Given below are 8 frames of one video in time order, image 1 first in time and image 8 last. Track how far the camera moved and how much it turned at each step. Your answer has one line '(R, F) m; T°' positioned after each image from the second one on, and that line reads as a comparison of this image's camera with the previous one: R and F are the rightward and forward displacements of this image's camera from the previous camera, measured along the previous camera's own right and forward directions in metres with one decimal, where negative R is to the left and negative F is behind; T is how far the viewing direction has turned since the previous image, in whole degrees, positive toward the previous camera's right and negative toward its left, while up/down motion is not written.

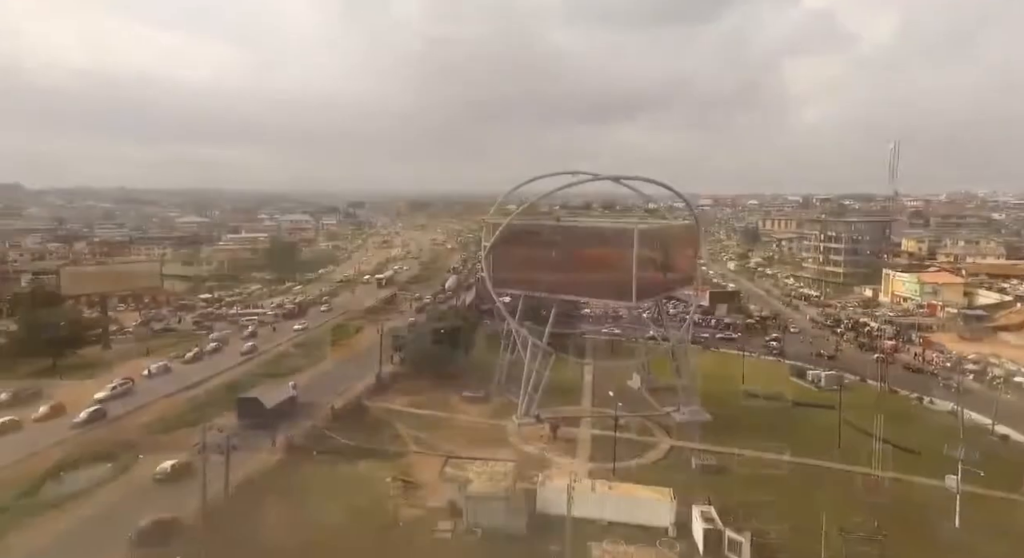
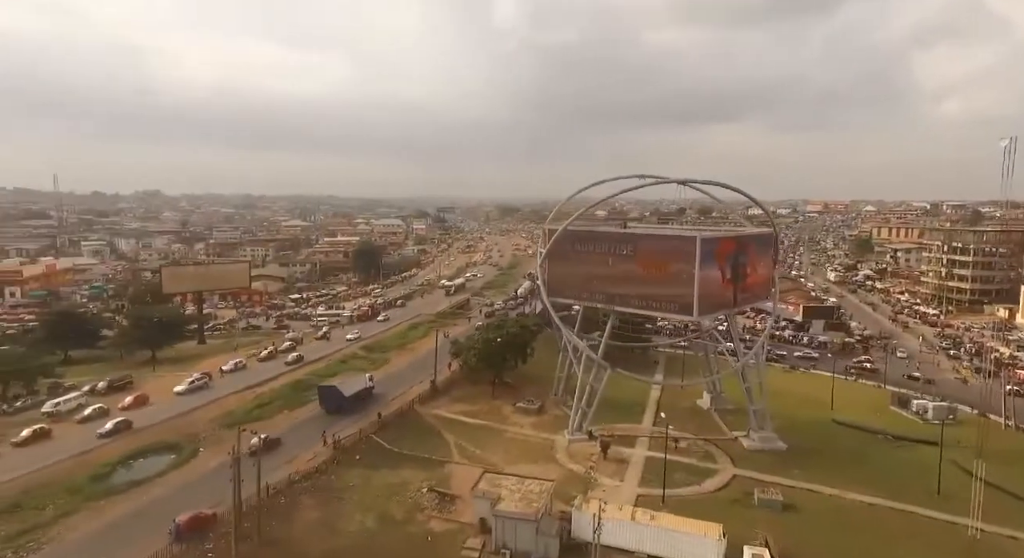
(+2.4, +1.0) m; -10°
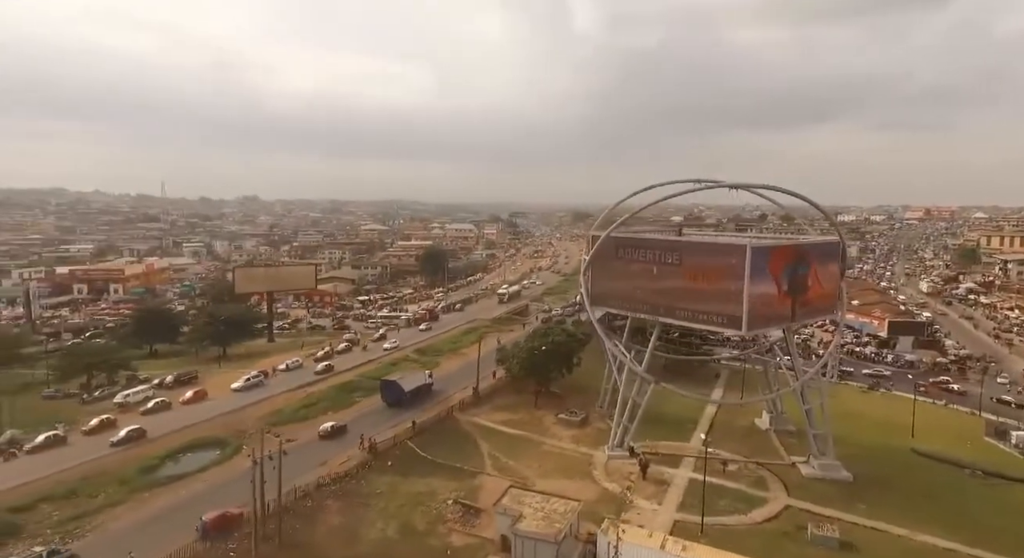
(+2.1, +0.9) m; -8°
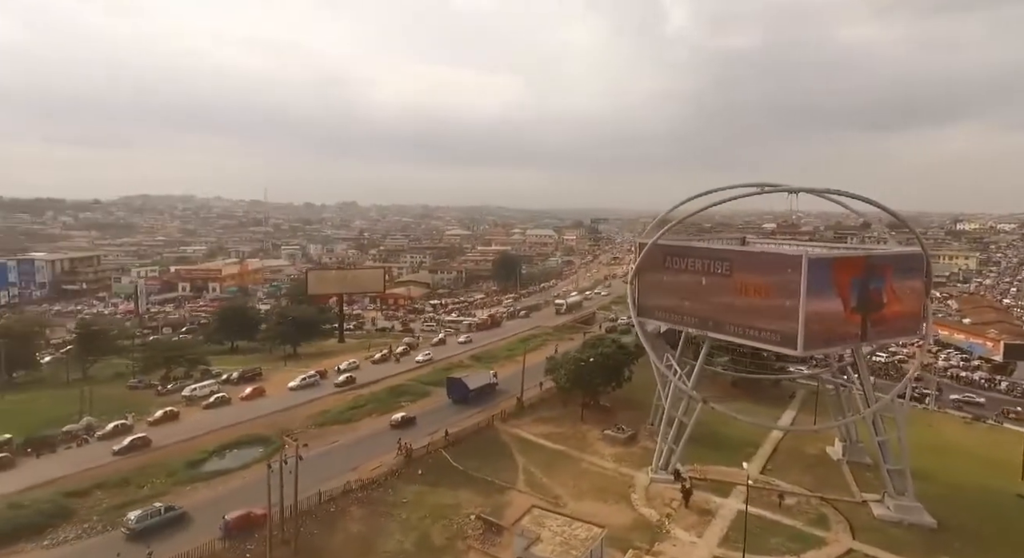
(+2.5, +1.3) m; -9°
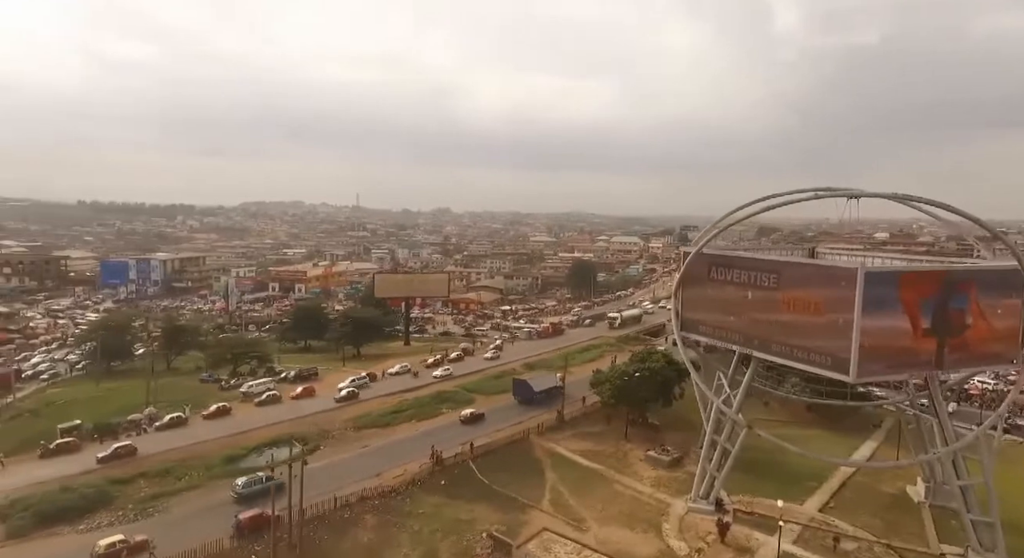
(+2.8, +1.6) m; -9°
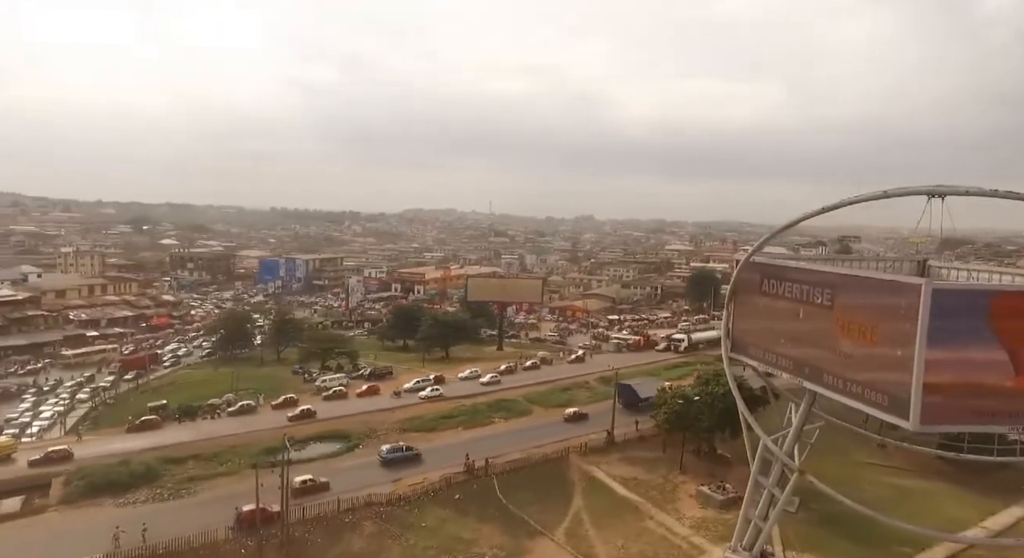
(+4.6, +2.9) m; -15°
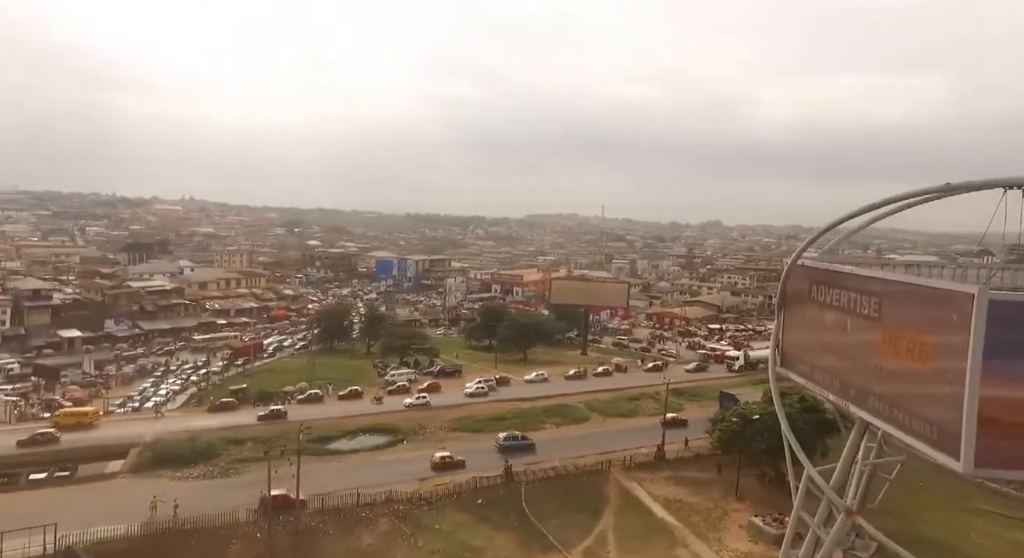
(+3.2, +1.8) m; -12°
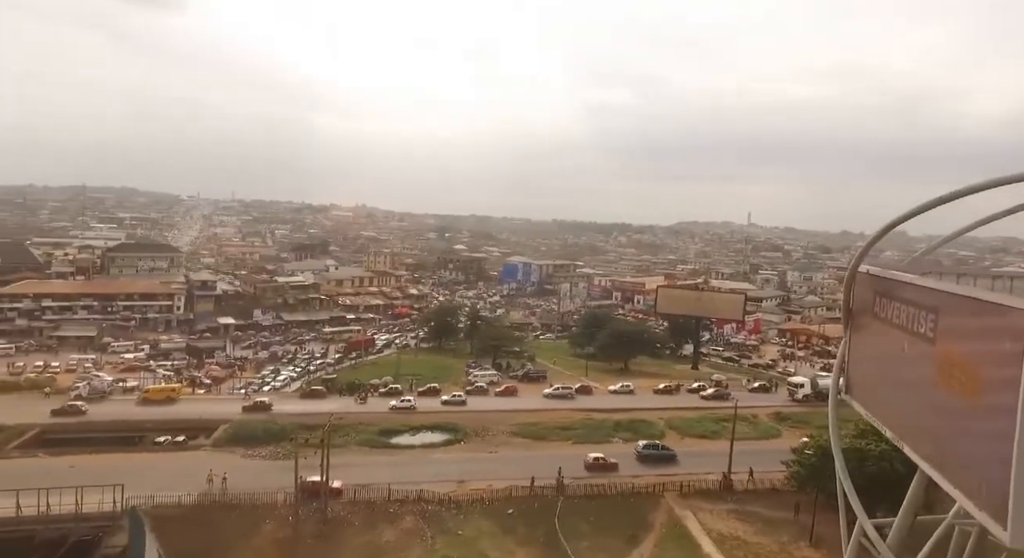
(+3.1, +1.9) m; -13°
